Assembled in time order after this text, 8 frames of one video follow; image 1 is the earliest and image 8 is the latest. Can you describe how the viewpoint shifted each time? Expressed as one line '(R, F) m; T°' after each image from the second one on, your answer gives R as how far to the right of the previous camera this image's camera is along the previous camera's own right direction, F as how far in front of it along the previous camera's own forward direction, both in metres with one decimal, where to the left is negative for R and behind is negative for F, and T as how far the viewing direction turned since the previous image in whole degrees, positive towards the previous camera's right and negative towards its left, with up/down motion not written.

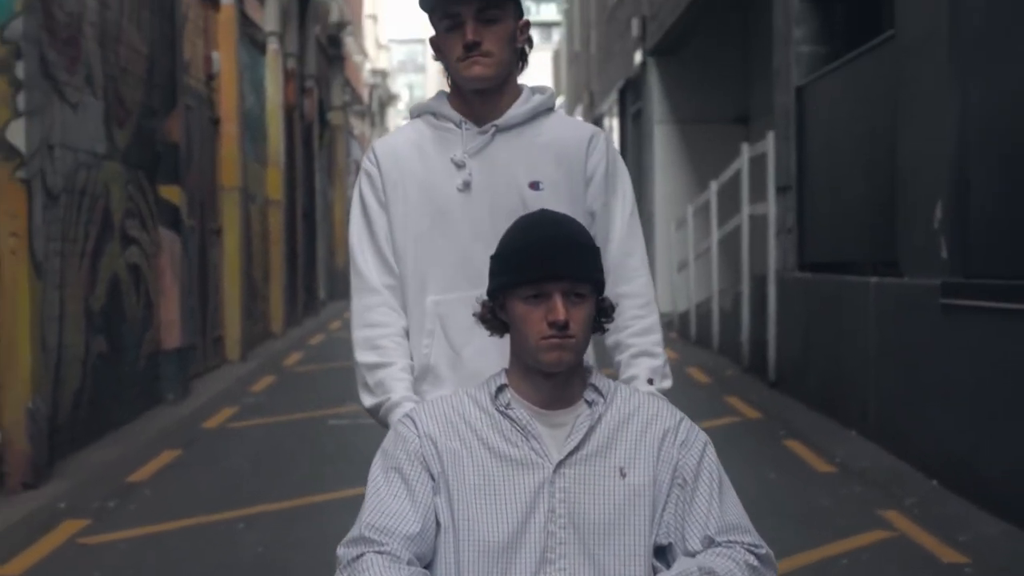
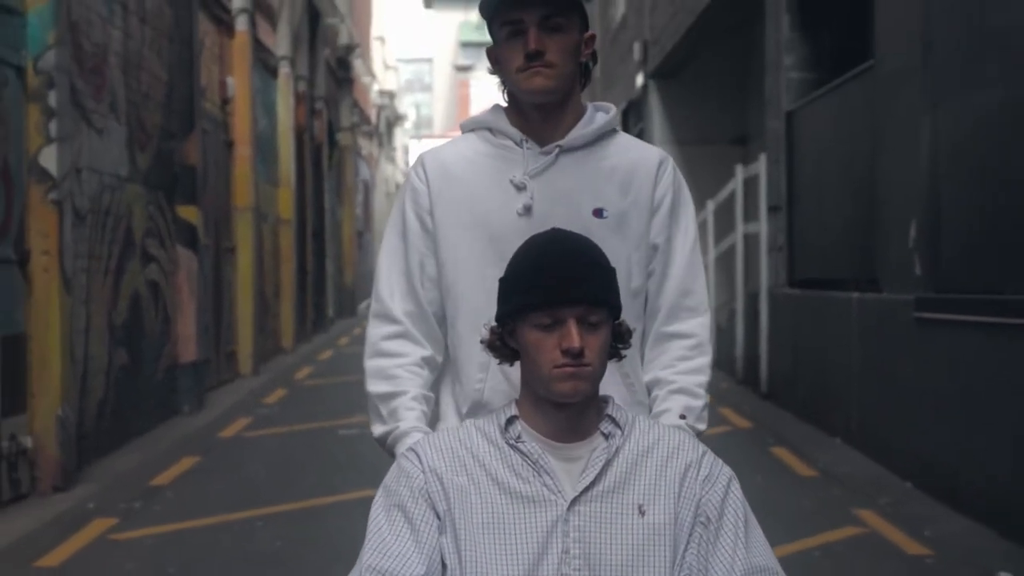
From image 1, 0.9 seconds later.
(0.0, -0.5) m; 0°
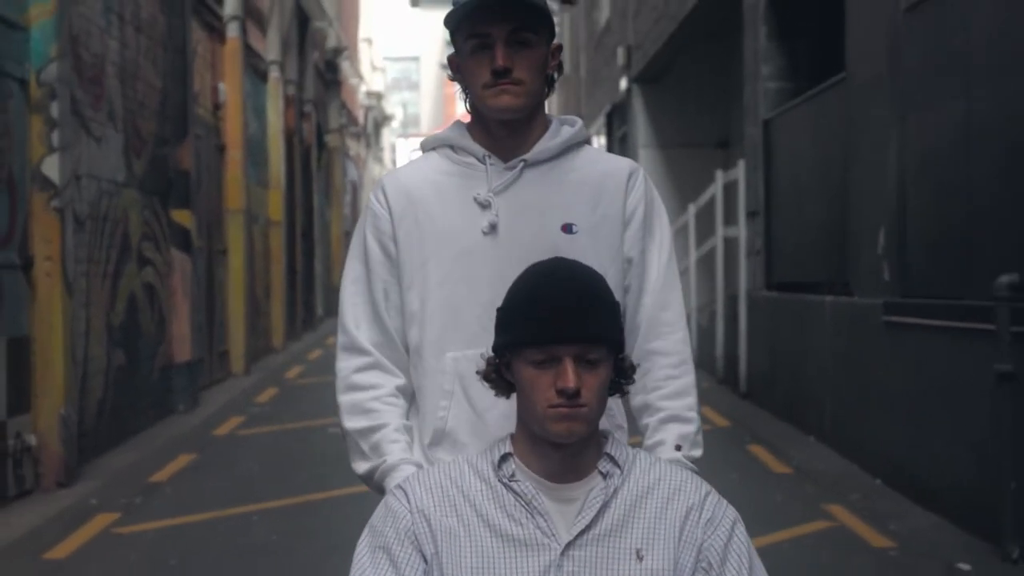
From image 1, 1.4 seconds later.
(0.0, -0.4) m; +1°
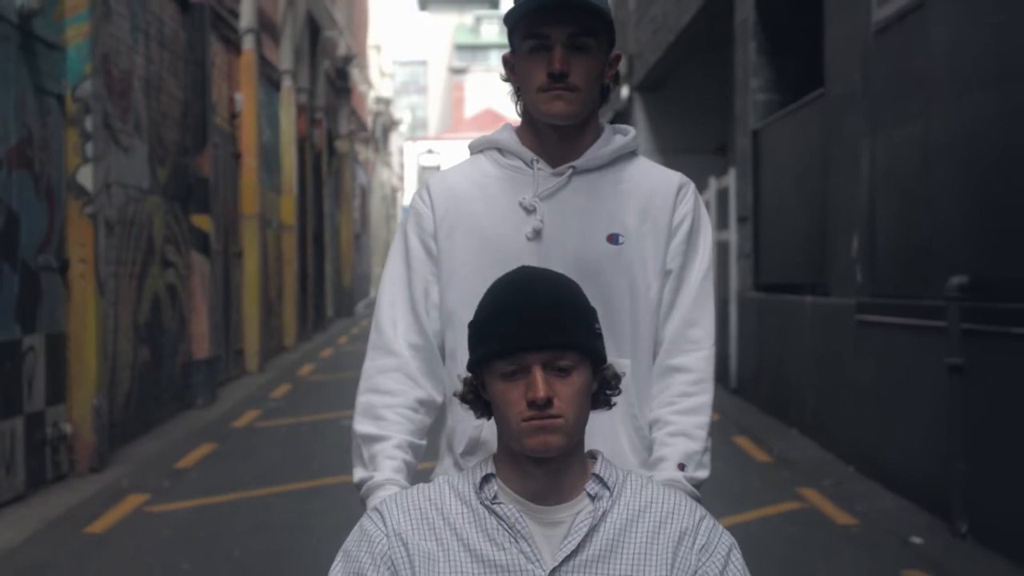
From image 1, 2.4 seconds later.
(+0.1, -0.7) m; 0°
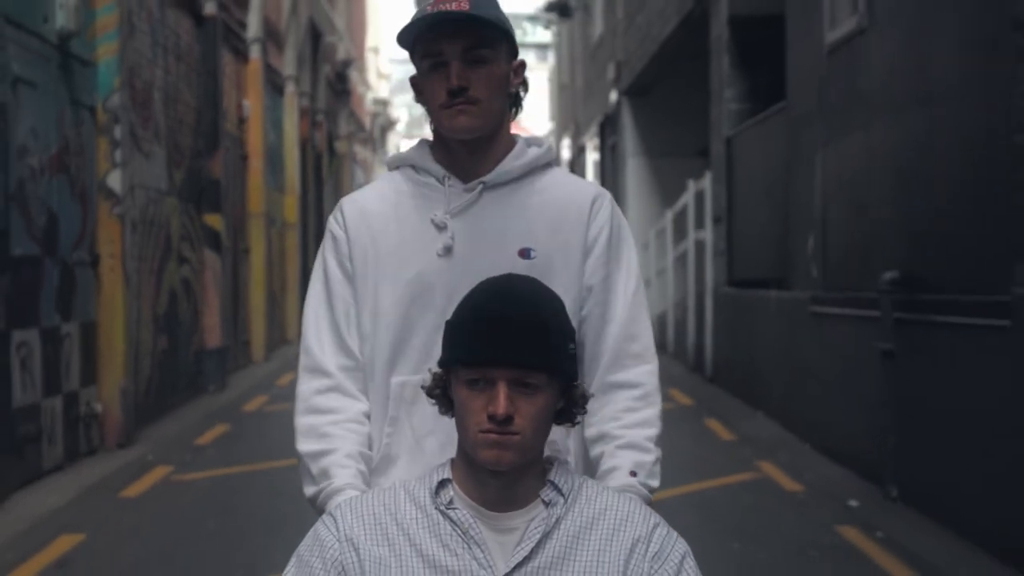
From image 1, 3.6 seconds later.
(+0.1, -1.0) m; 0°
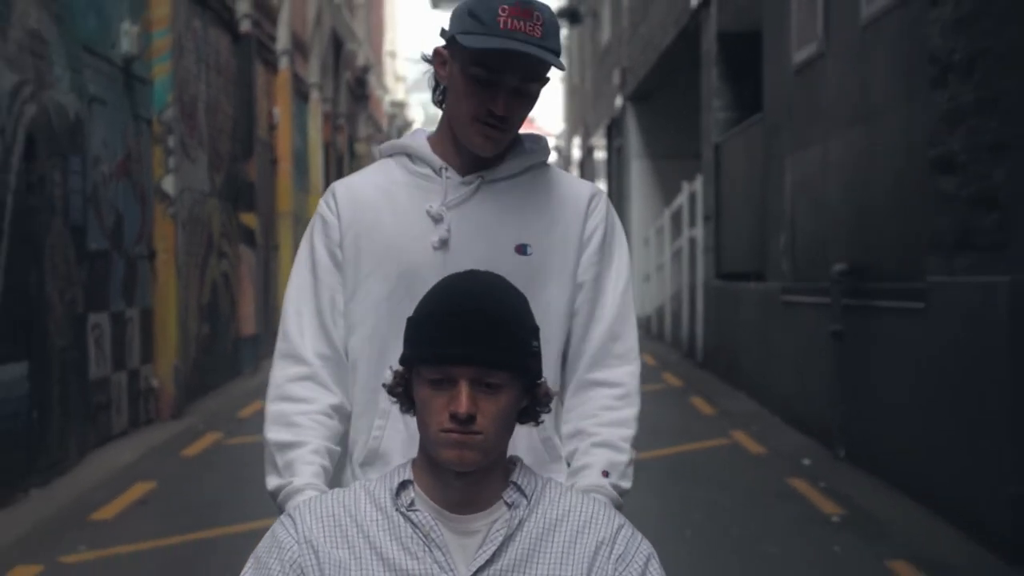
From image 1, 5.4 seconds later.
(+0.1, -1.5) m; -1°
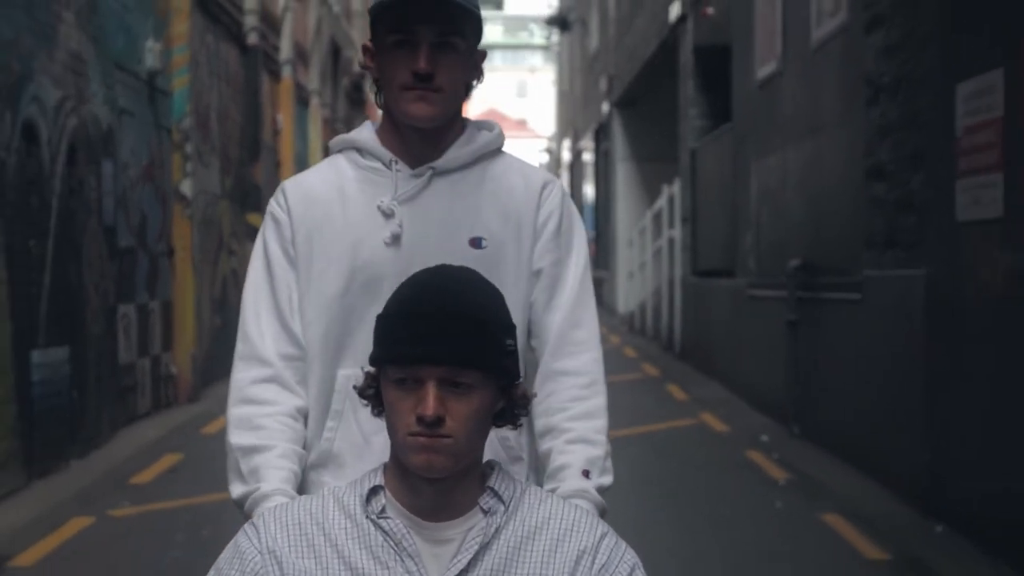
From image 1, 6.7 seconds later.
(0.0, -1.1) m; 0°
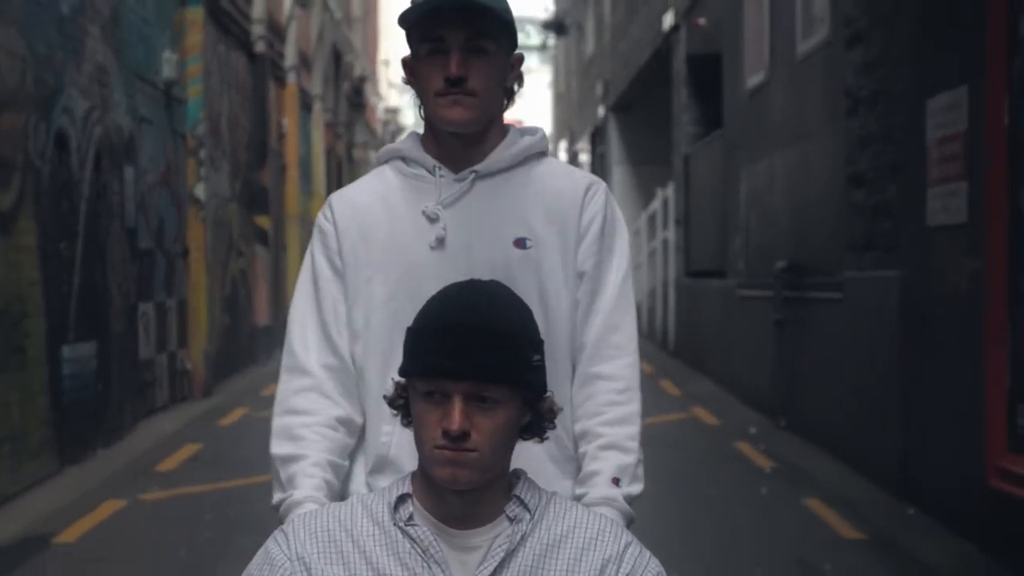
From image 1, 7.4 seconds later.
(-0.1, -0.6) m; 0°
